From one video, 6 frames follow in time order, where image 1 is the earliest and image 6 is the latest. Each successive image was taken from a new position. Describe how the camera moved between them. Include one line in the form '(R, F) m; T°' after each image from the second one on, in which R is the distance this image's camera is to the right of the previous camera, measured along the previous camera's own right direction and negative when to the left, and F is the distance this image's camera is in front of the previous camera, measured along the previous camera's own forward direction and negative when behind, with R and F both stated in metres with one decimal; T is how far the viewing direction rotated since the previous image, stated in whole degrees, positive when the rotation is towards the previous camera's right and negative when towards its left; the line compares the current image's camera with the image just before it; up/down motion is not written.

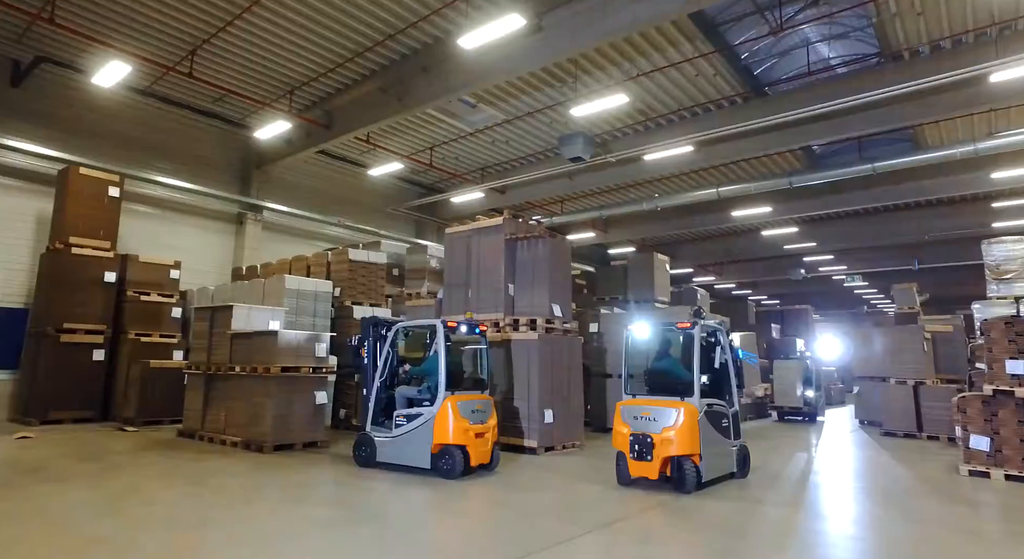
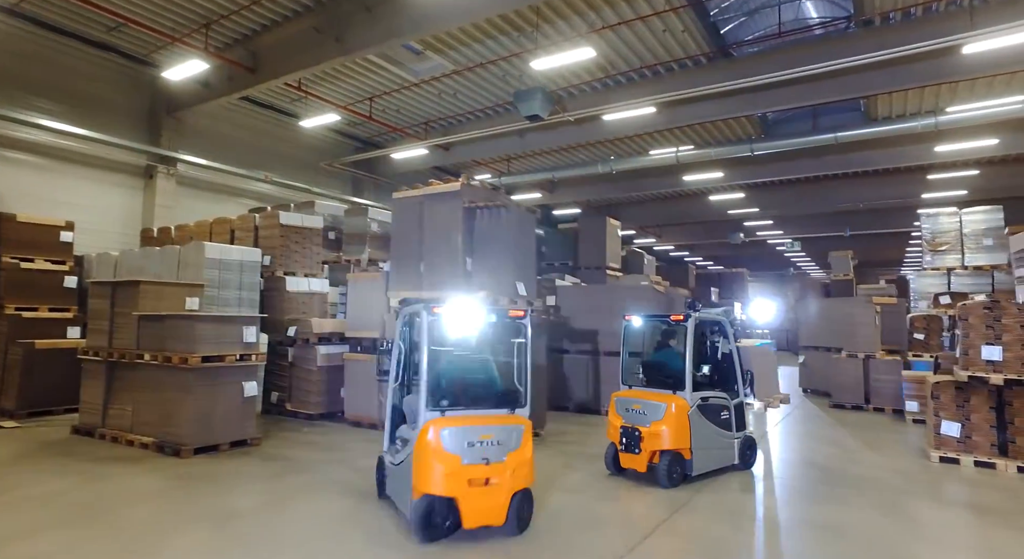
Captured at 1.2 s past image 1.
(-0.3, +0.7) m; +6°
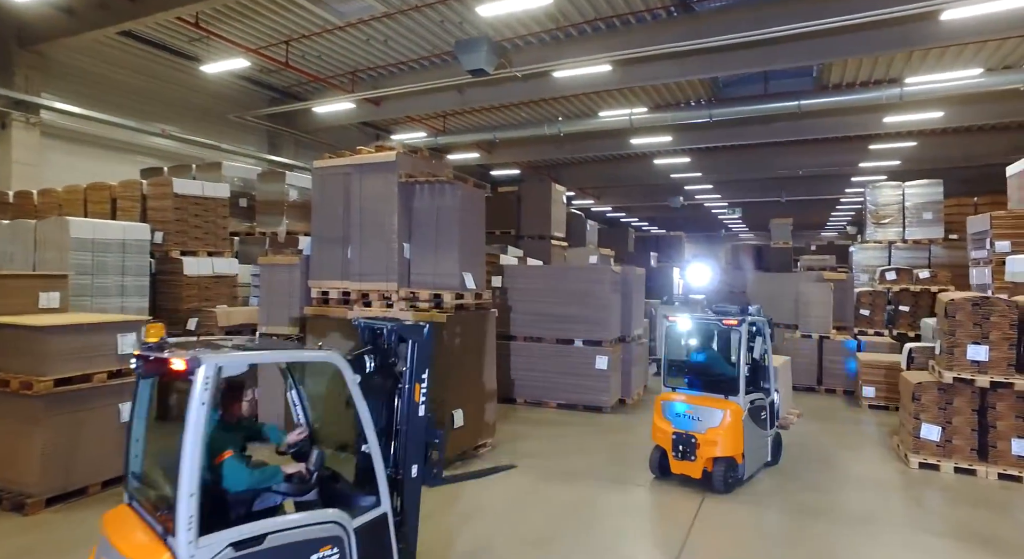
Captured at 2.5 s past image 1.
(-0.1, +0.9) m; +6°
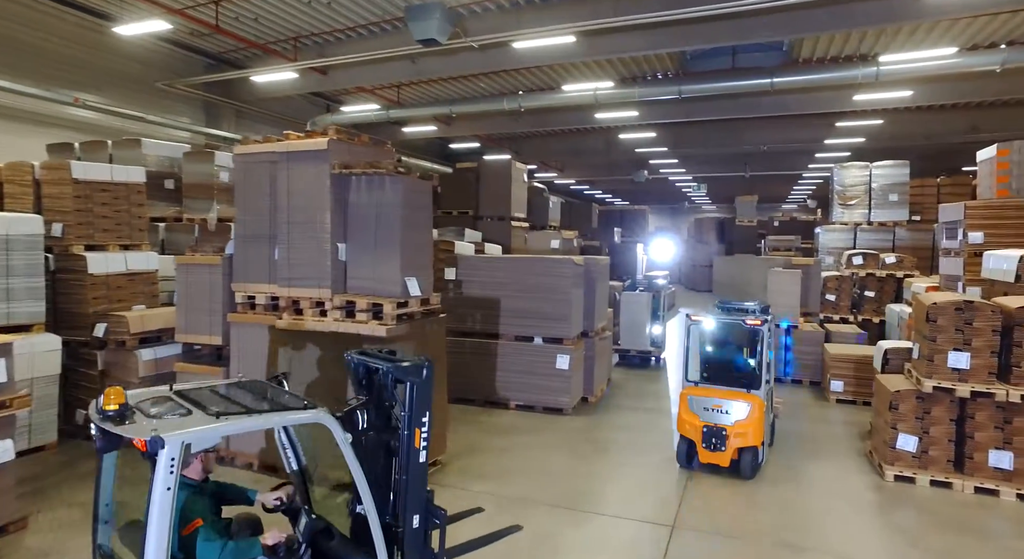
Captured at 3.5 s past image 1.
(+0.1, +0.6) m; +3°
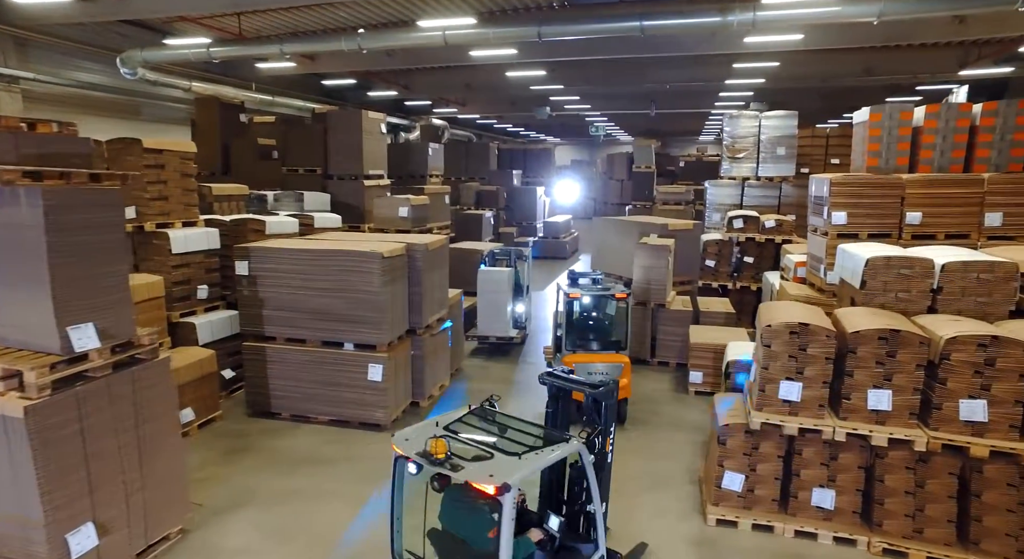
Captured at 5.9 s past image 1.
(+1.3, +1.1) m; +6°
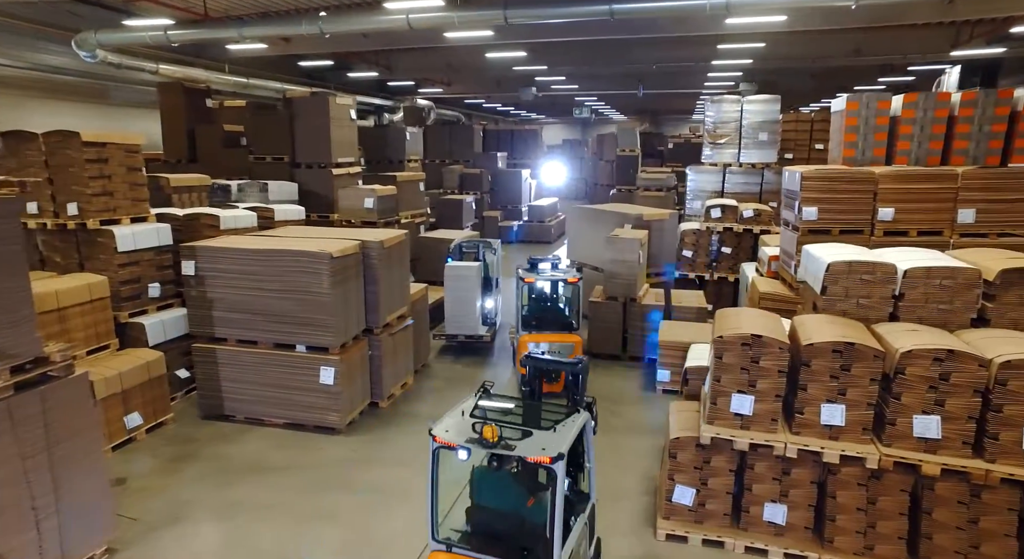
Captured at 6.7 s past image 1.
(+0.4, +0.2) m; 0°
